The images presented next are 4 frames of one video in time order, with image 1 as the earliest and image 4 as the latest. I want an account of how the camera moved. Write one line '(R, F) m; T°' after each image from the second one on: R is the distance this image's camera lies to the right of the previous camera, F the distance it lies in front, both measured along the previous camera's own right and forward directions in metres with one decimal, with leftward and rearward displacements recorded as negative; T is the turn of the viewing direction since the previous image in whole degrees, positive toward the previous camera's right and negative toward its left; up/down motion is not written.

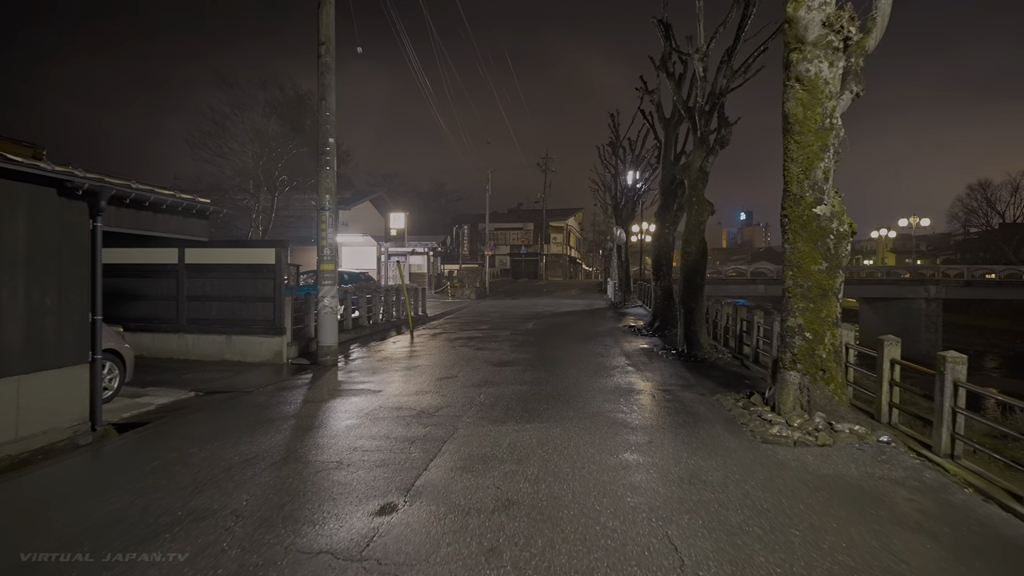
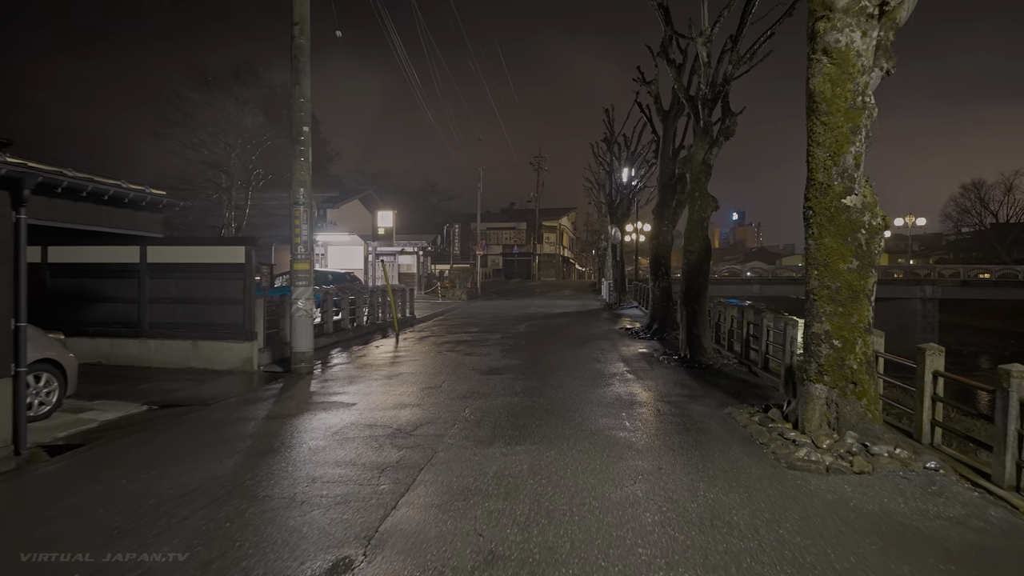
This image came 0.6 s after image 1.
(0.0, +0.9) m; +1°
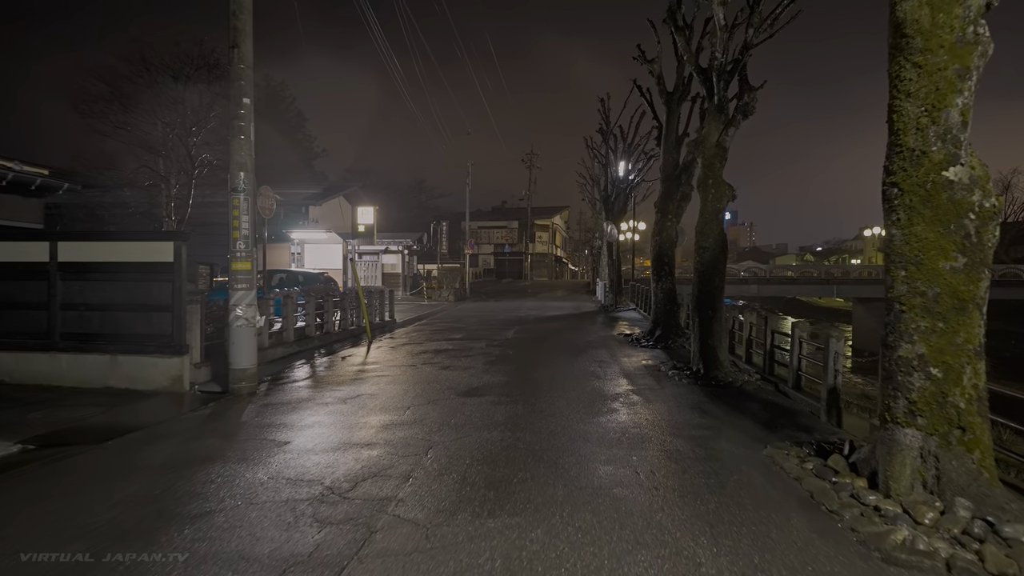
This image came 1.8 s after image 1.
(+0.2, +1.8) m; +1°
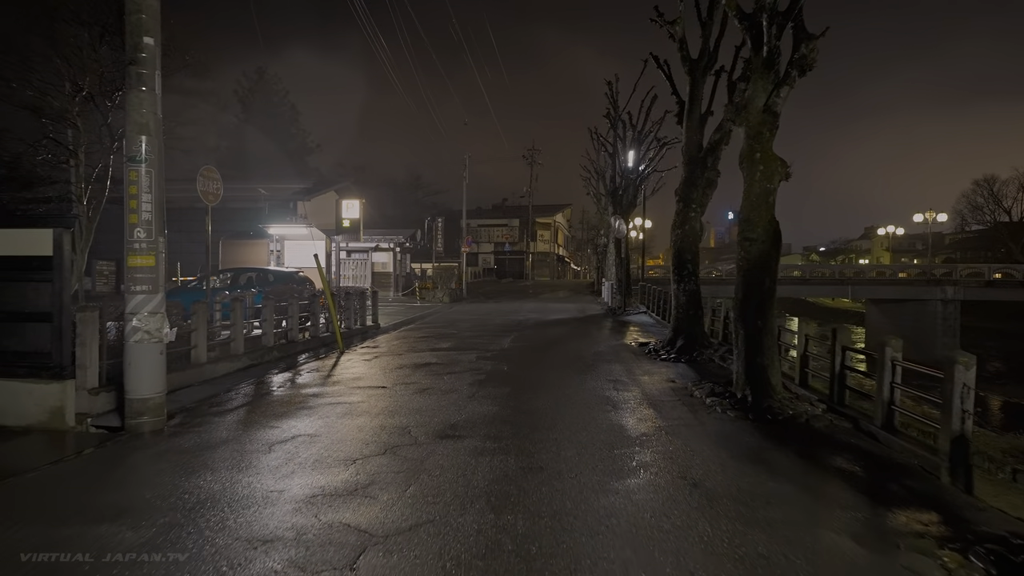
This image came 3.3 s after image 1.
(+0.1, +2.3) m; 0°
